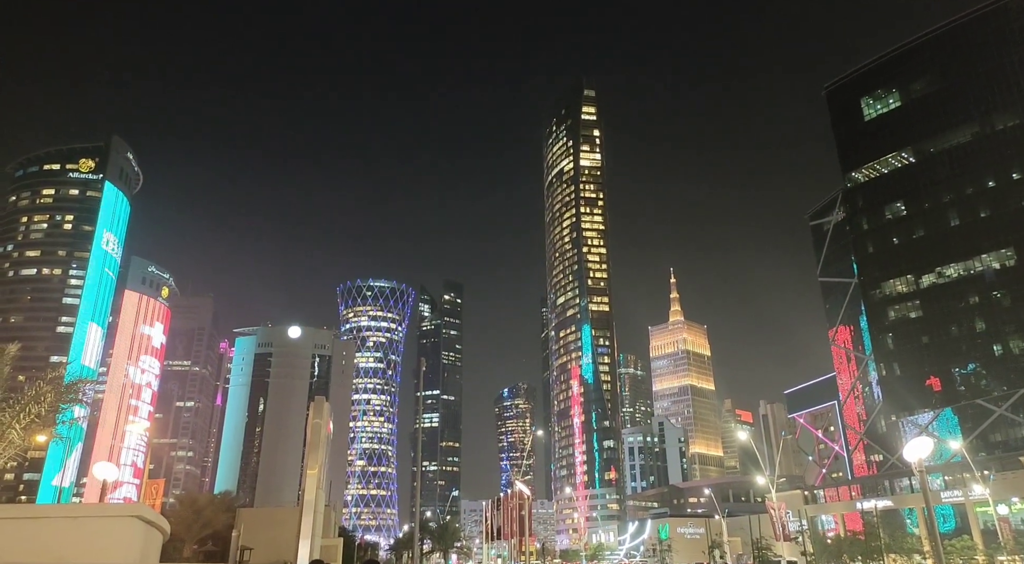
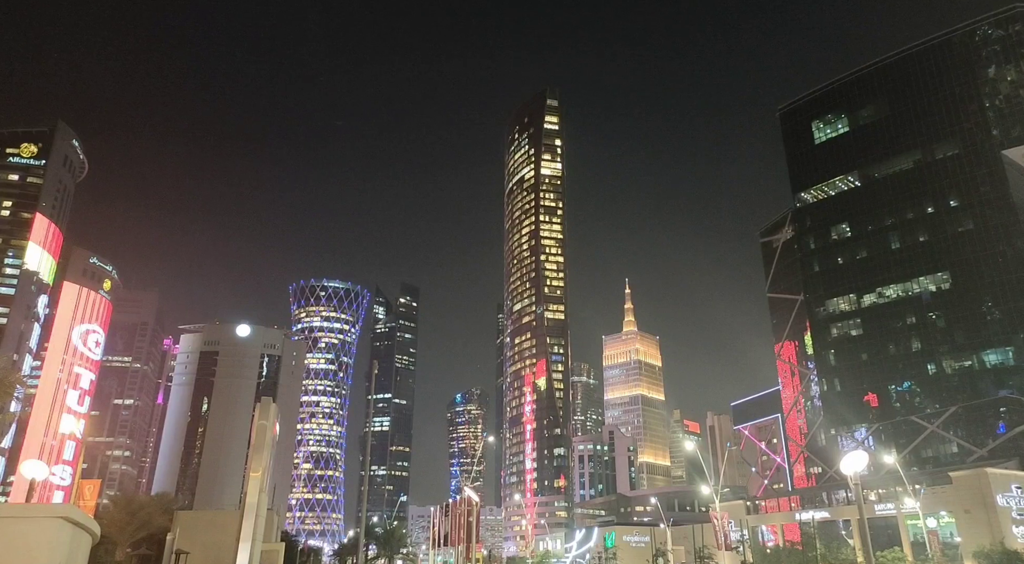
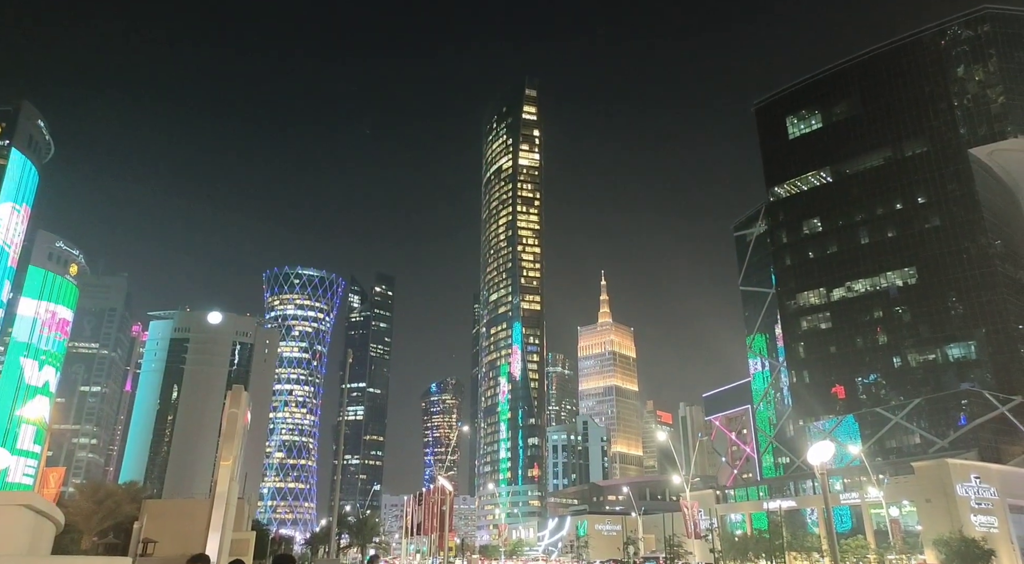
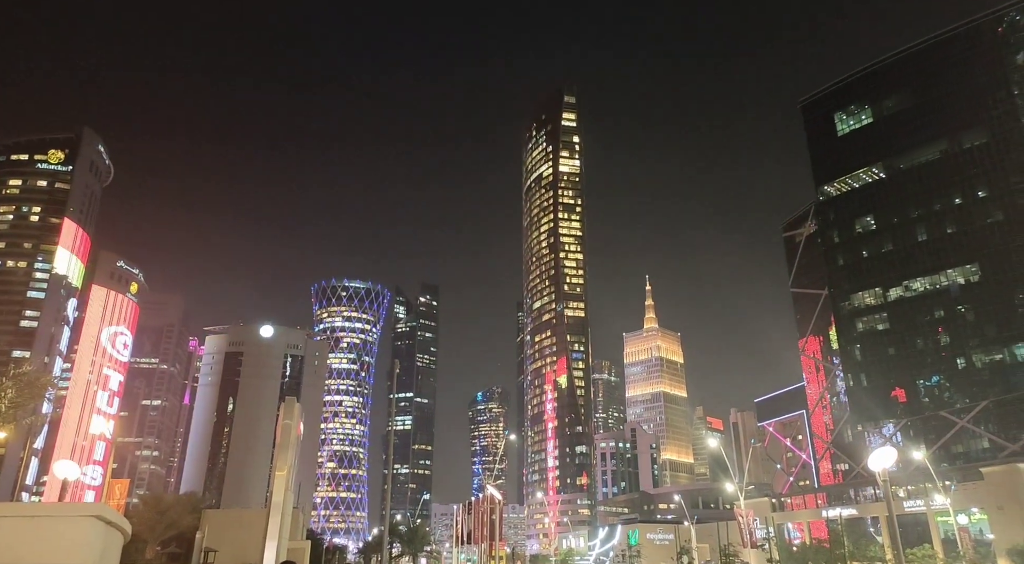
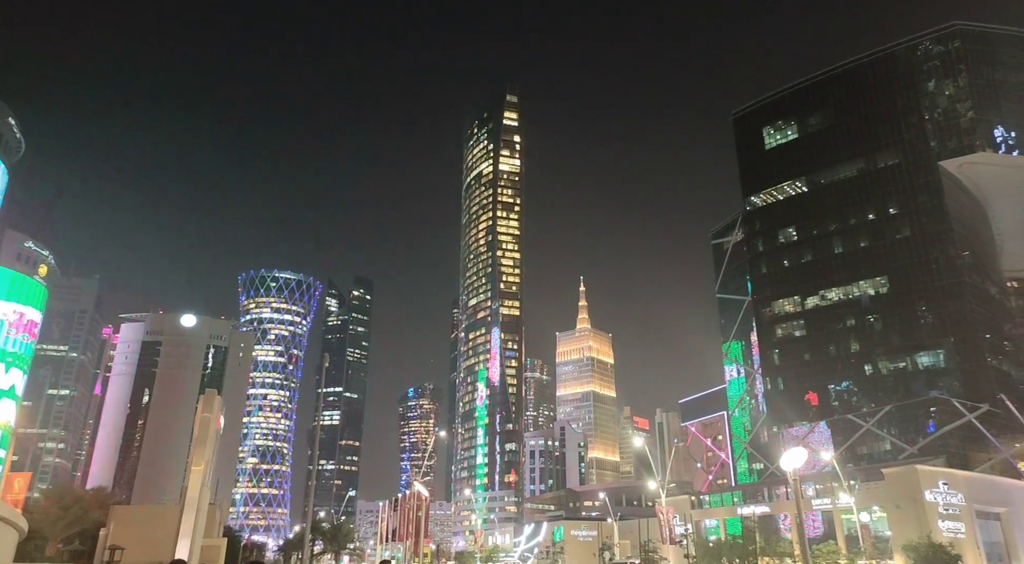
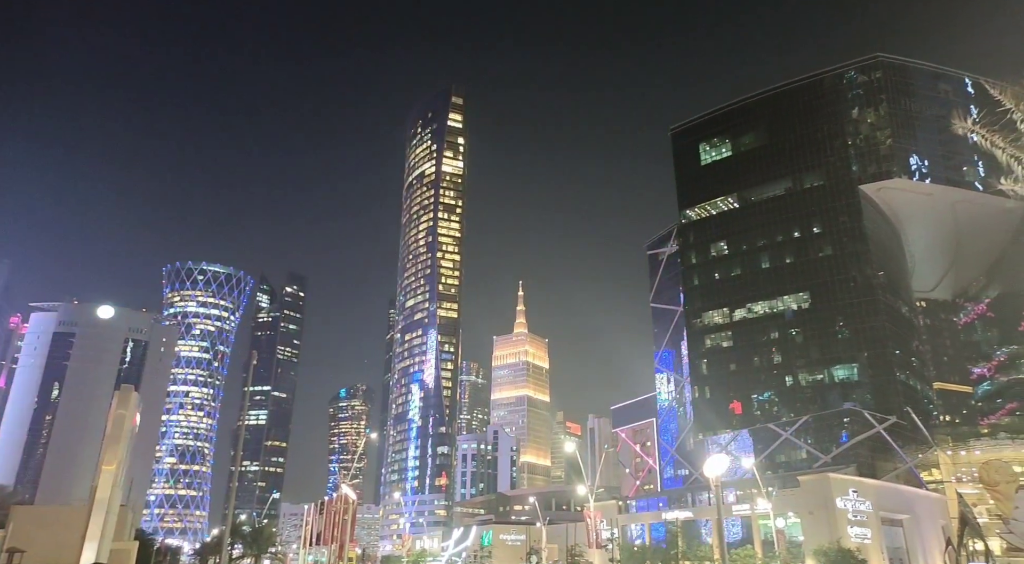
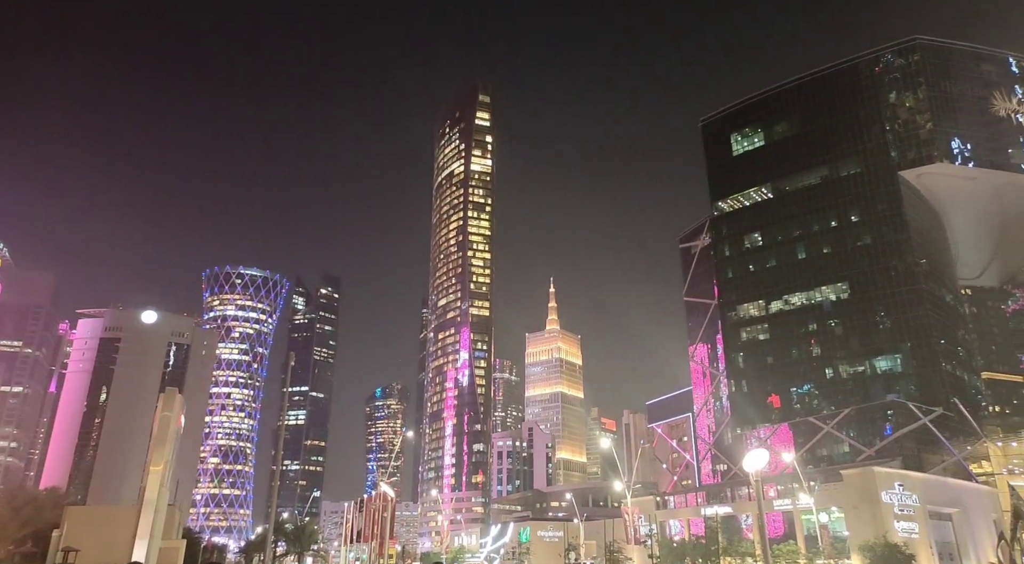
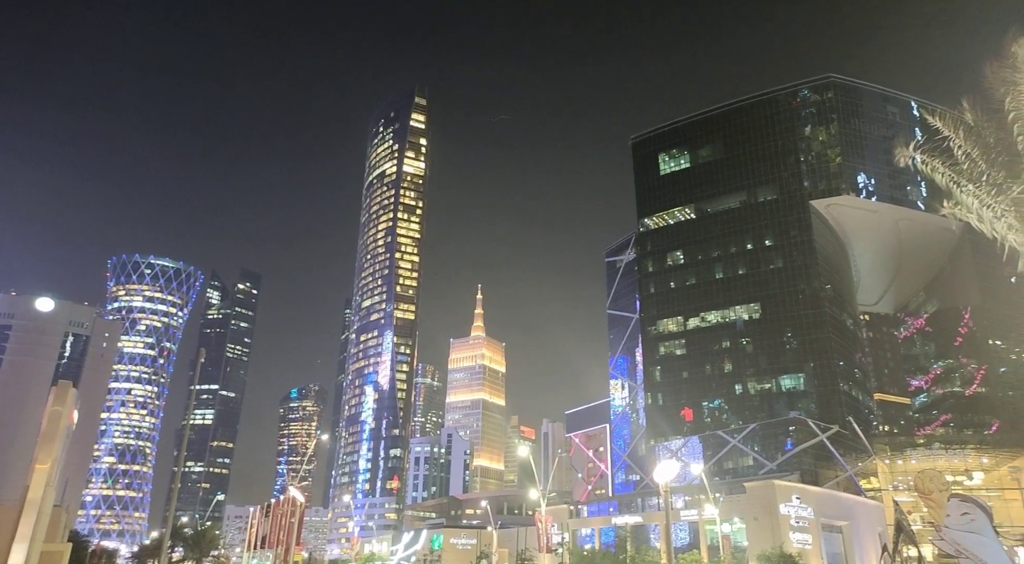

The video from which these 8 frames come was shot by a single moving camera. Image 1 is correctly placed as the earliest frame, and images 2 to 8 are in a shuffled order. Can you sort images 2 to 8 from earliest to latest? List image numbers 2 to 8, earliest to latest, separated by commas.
4, 2, 3, 5, 7, 6, 8
